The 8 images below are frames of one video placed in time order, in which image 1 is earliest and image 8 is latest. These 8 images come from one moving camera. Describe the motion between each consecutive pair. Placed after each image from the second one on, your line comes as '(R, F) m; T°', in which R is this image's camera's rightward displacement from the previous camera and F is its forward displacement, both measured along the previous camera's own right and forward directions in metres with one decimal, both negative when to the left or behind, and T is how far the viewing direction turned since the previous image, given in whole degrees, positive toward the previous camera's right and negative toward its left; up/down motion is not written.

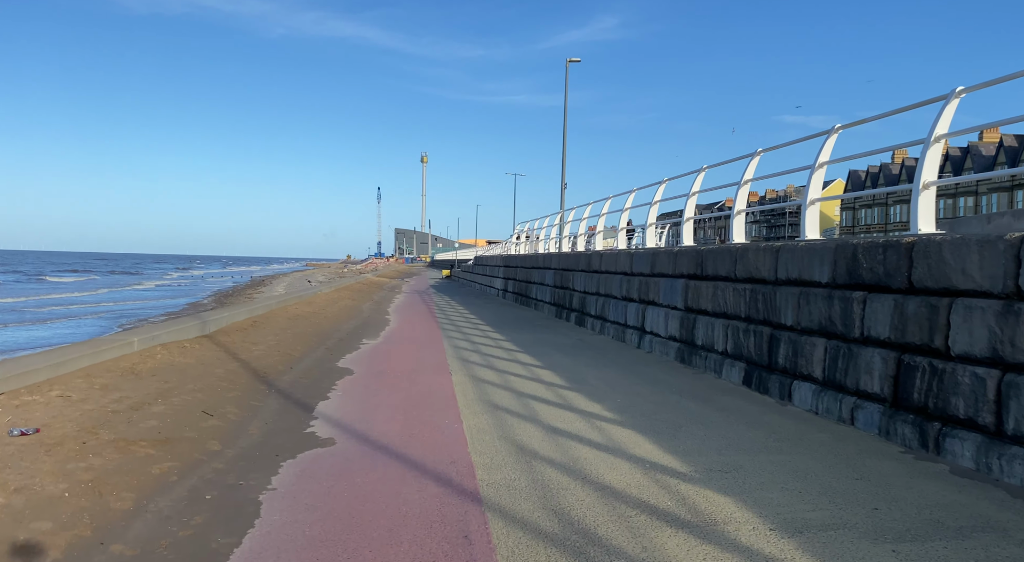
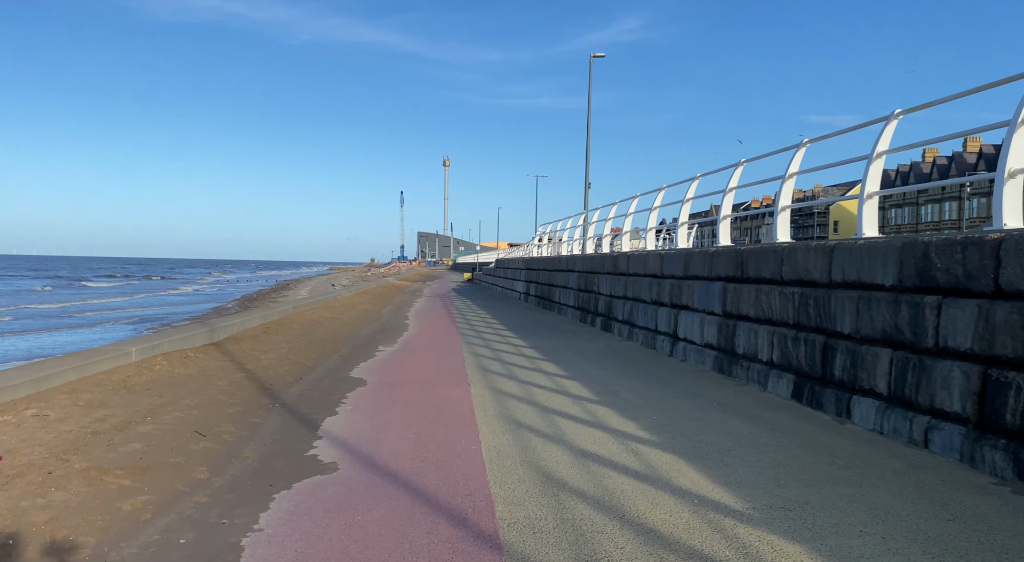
(0.0, +0.6) m; -2°
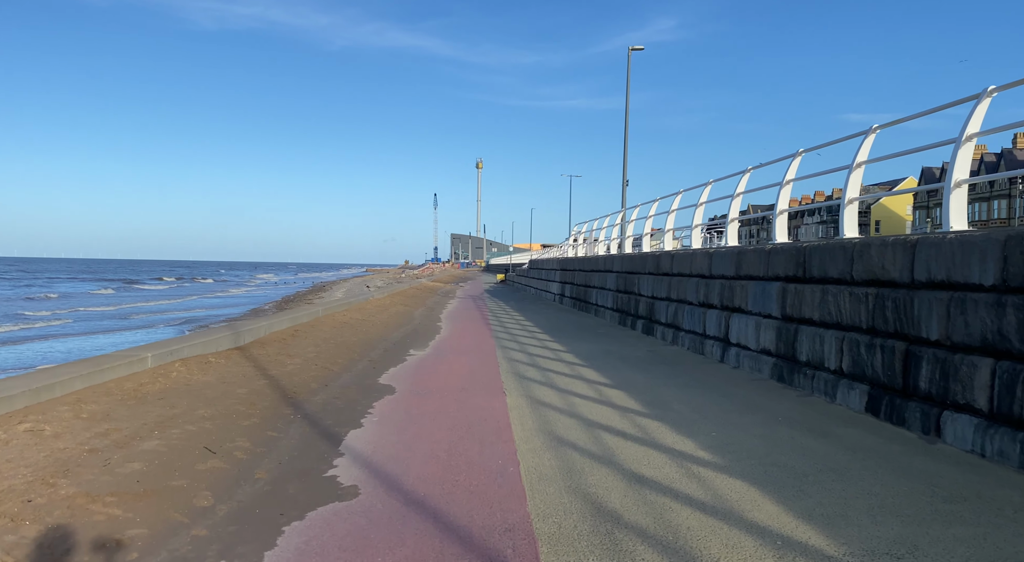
(-0.1, +0.6) m; -3°
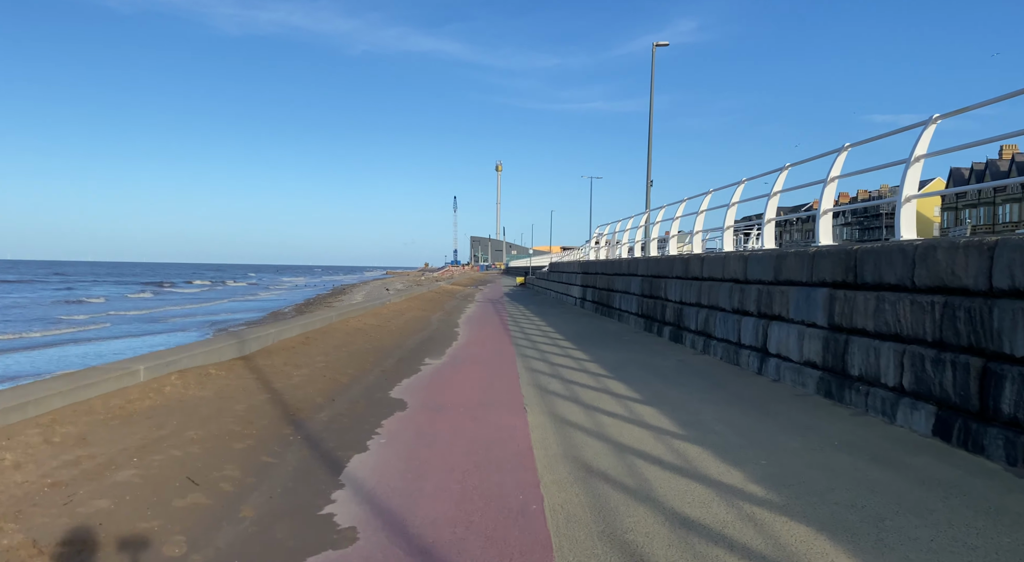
(0.0, +0.6) m; -2°
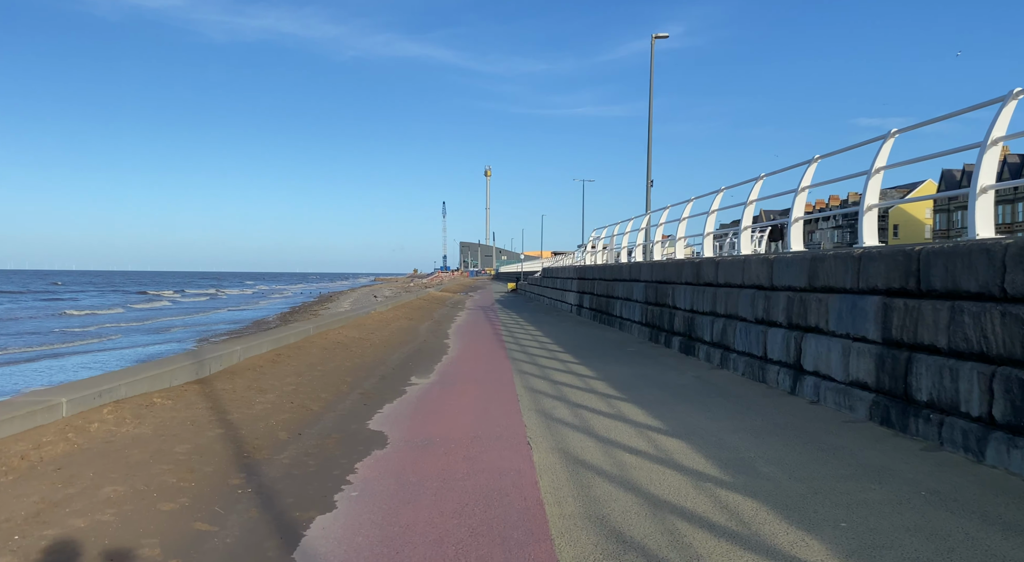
(-0.1, +1.1) m; +1°
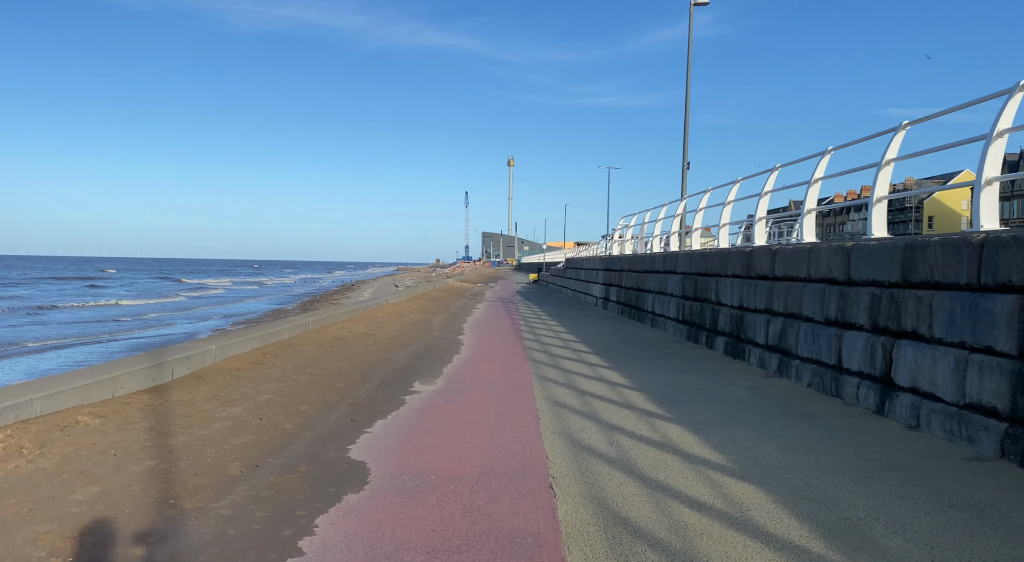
(0.0, +1.4) m; -2°
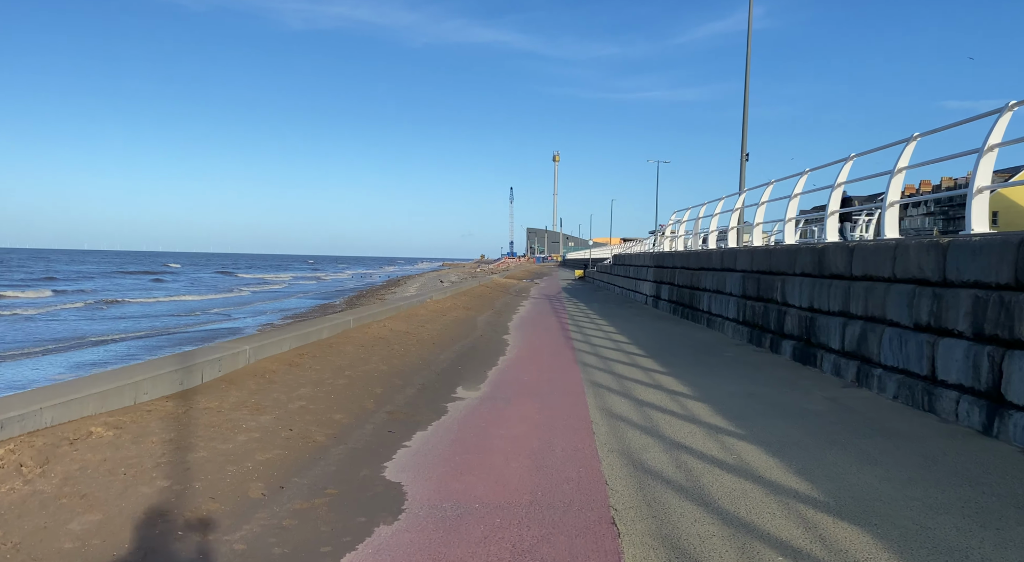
(-0.1, +0.6) m; -4°
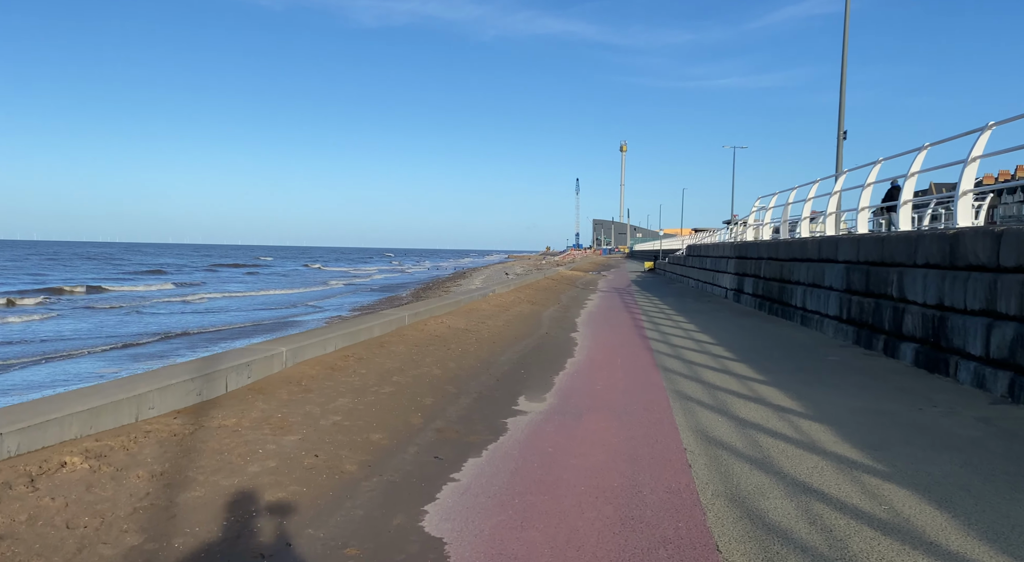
(-0.1, +1.1) m; -6°
